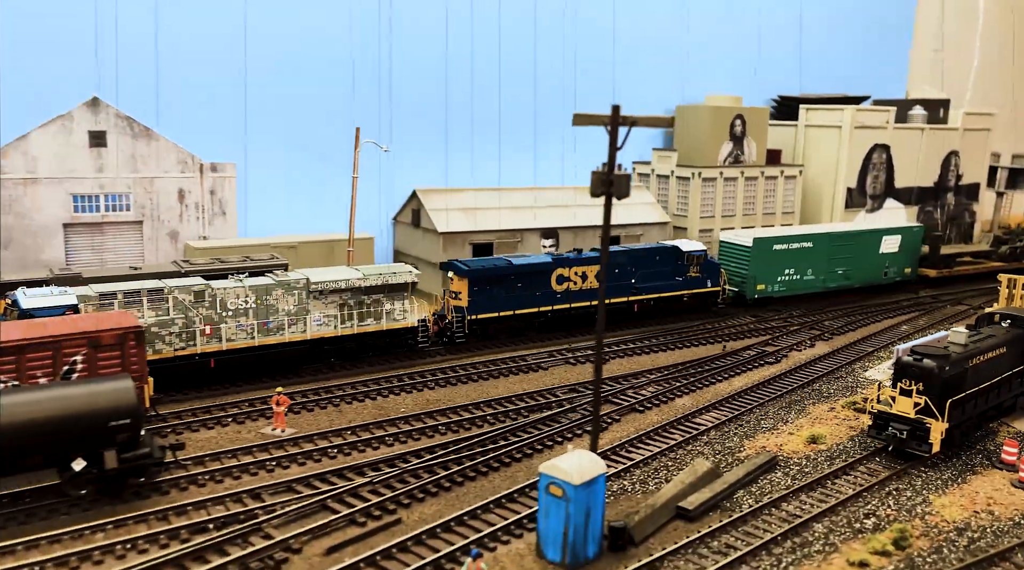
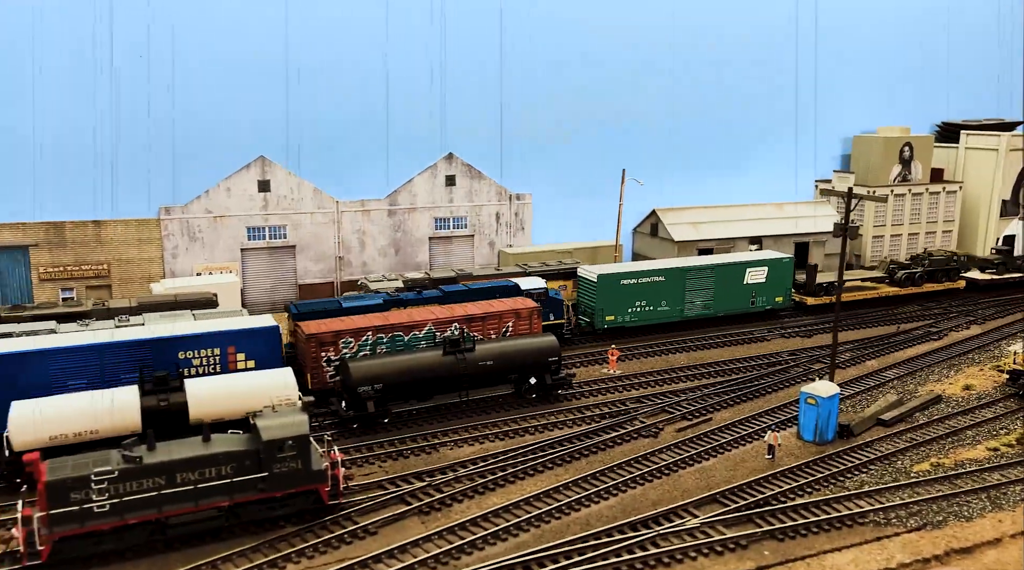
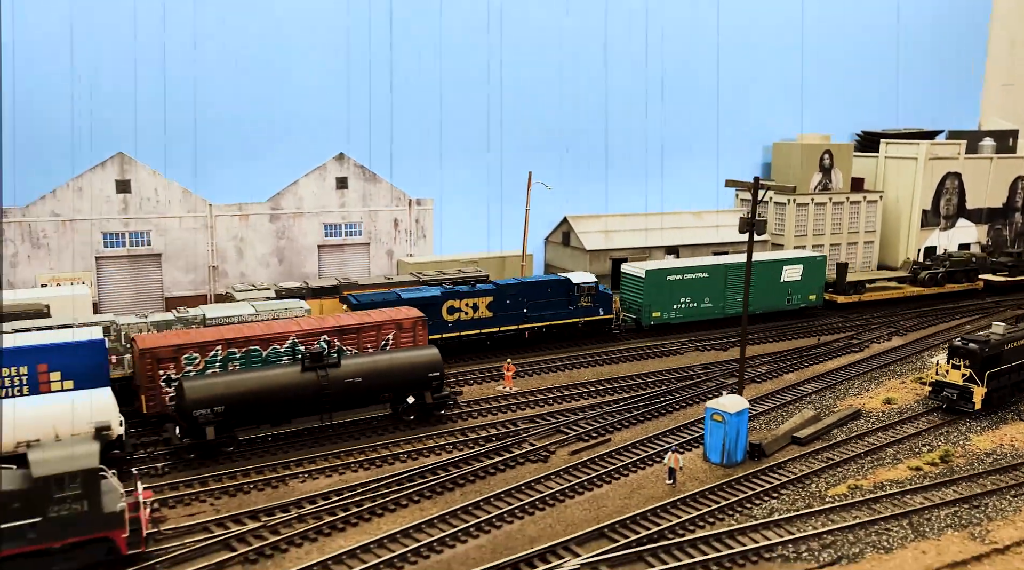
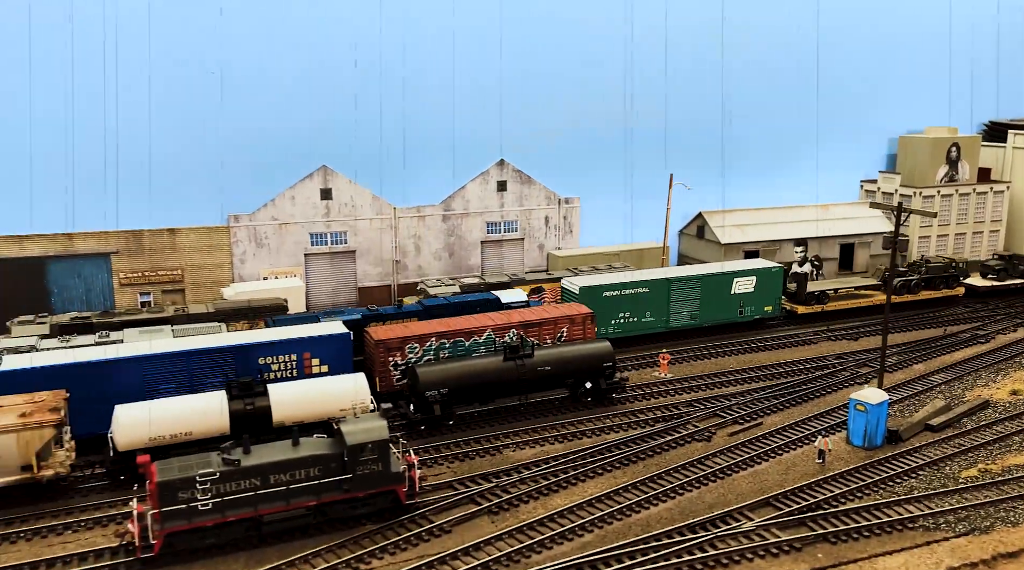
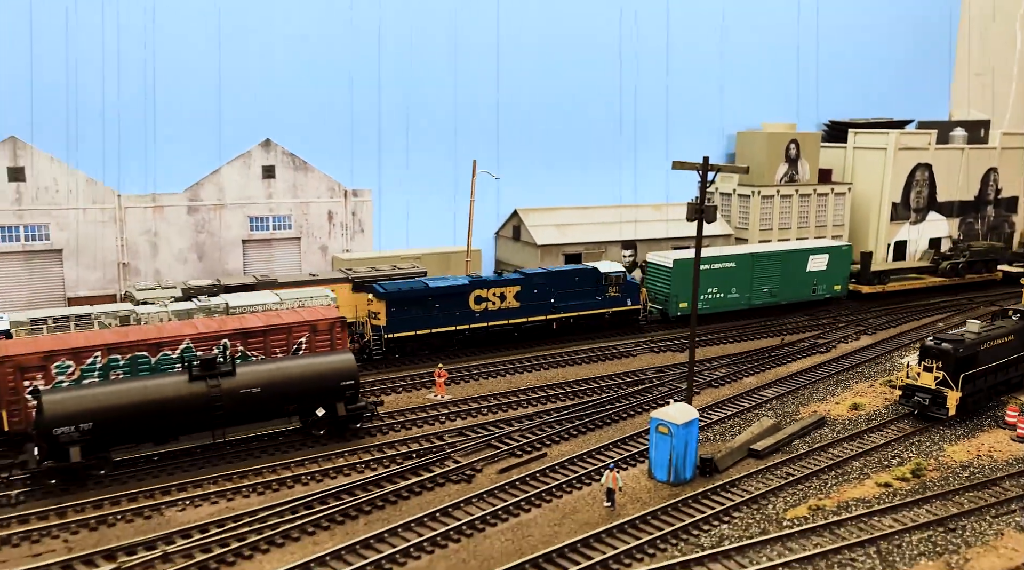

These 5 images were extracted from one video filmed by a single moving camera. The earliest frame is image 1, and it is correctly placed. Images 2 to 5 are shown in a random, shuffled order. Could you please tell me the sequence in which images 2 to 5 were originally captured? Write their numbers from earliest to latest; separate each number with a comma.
5, 3, 2, 4
